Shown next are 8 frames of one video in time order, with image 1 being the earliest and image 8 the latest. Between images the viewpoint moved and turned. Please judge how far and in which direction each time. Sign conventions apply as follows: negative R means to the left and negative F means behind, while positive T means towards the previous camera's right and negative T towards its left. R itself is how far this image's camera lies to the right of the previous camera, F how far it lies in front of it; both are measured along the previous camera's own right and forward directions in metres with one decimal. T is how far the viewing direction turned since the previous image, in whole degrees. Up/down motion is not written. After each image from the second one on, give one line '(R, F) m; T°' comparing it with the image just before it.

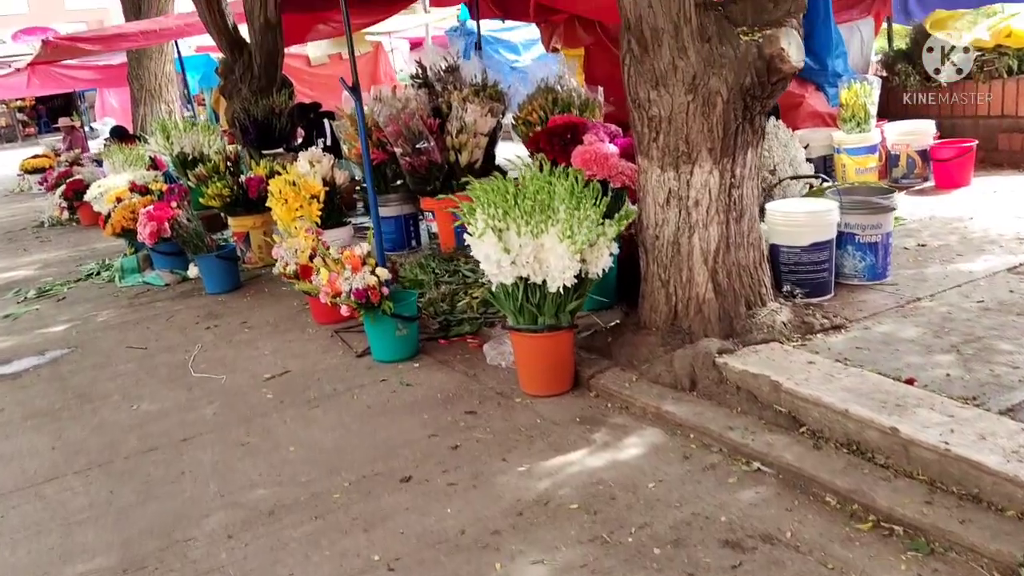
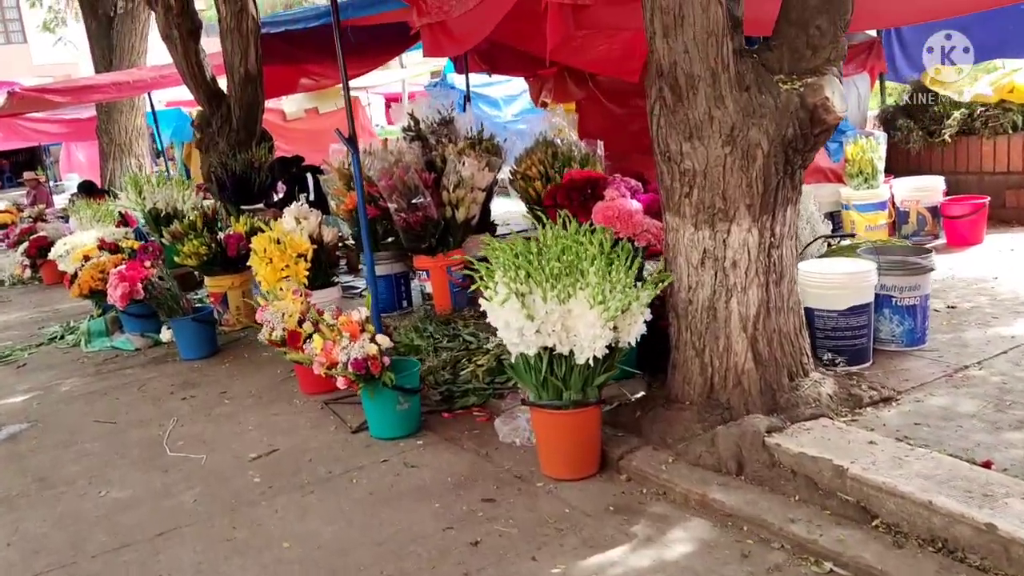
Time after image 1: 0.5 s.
(-0.2, +0.3) m; +2°
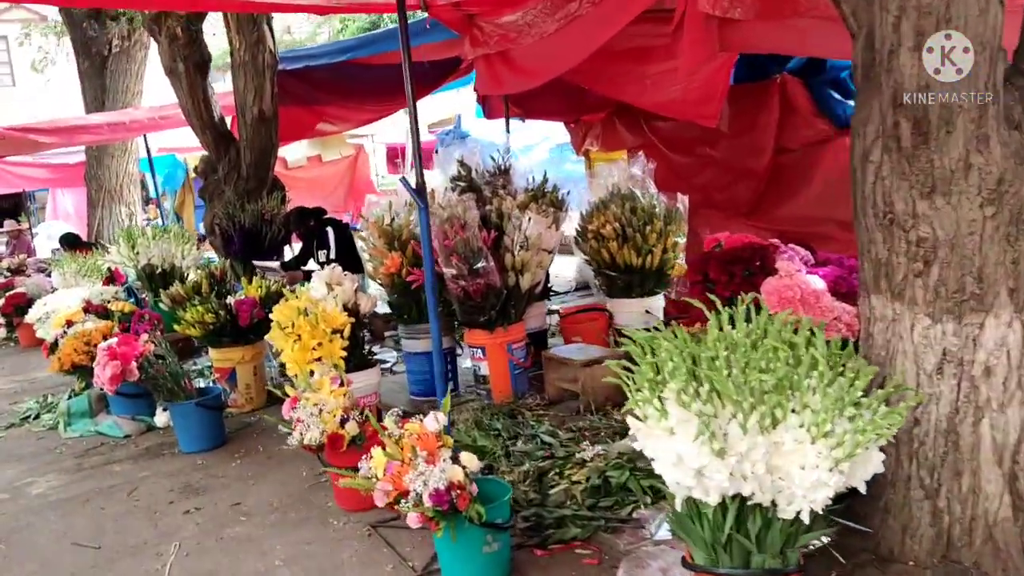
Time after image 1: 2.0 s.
(-0.4, +0.9) m; +1°
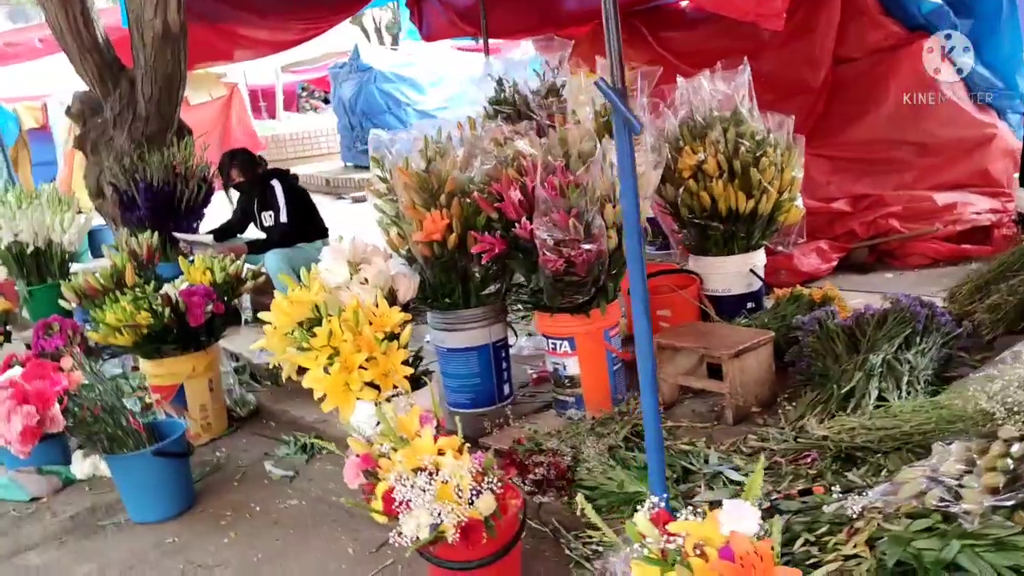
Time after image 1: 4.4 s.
(-0.8, +1.3) m; +9°
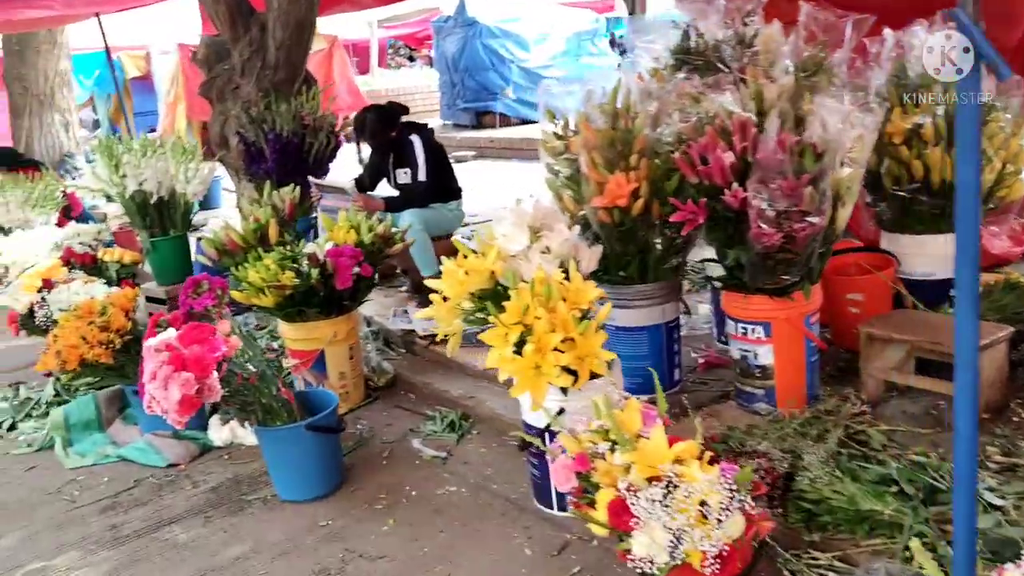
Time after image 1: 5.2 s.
(-0.4, +0.3) m; -4°
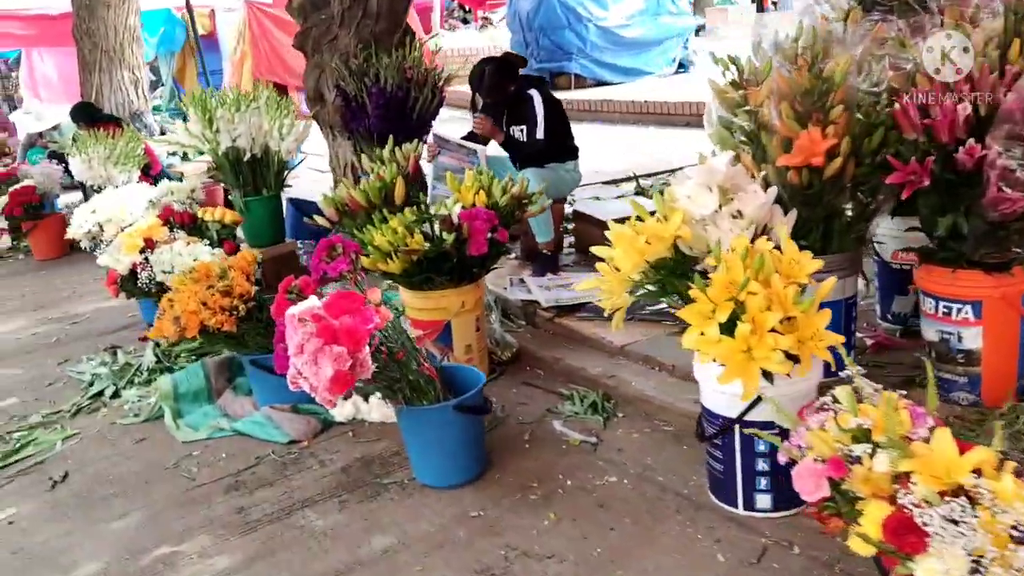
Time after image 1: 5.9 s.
(-0.3, +0.3) m; -3°
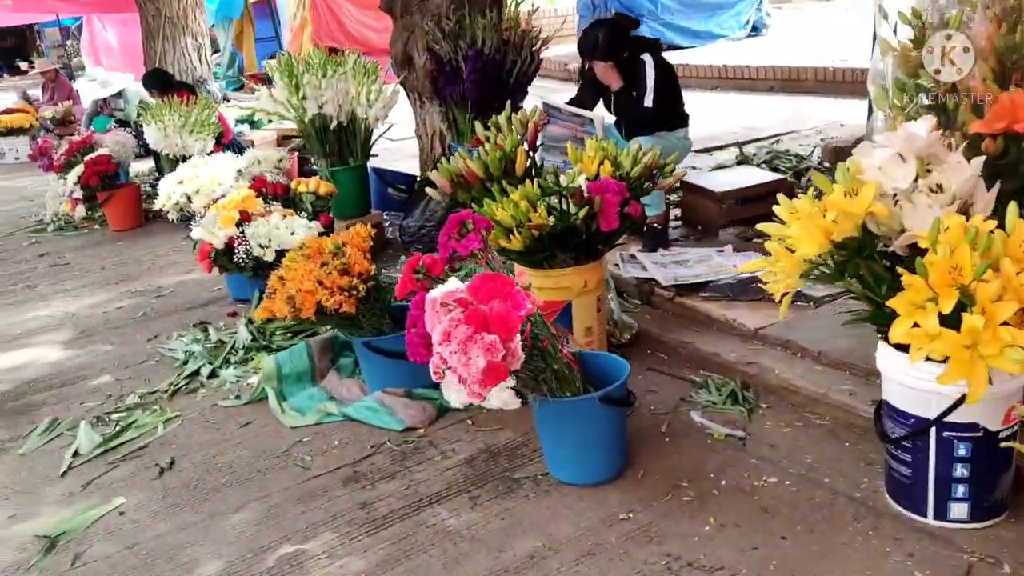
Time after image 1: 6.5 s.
(-0.3, +0.2) m; -3°
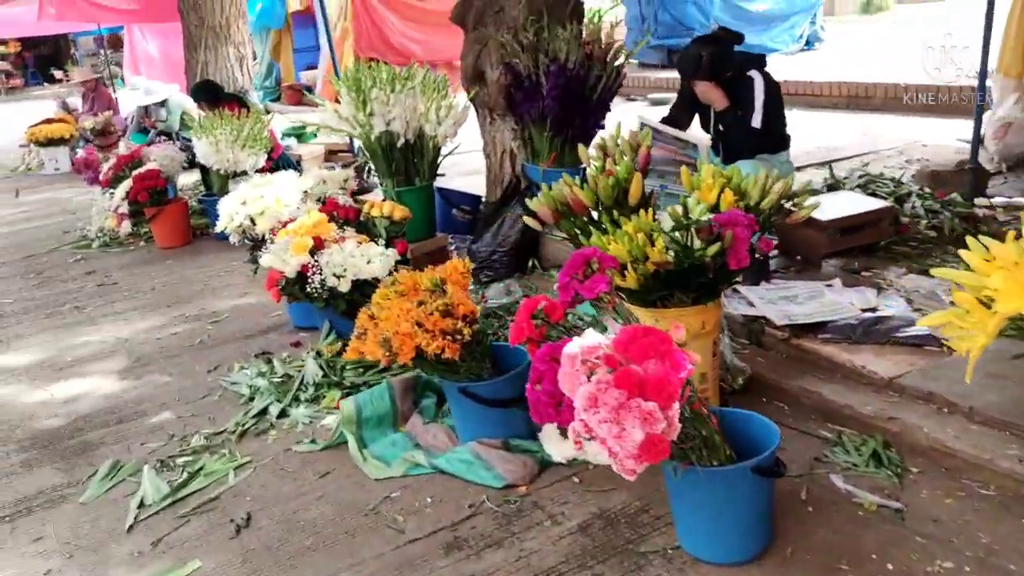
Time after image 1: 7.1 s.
(-0.3, +0.3) m; -1°
